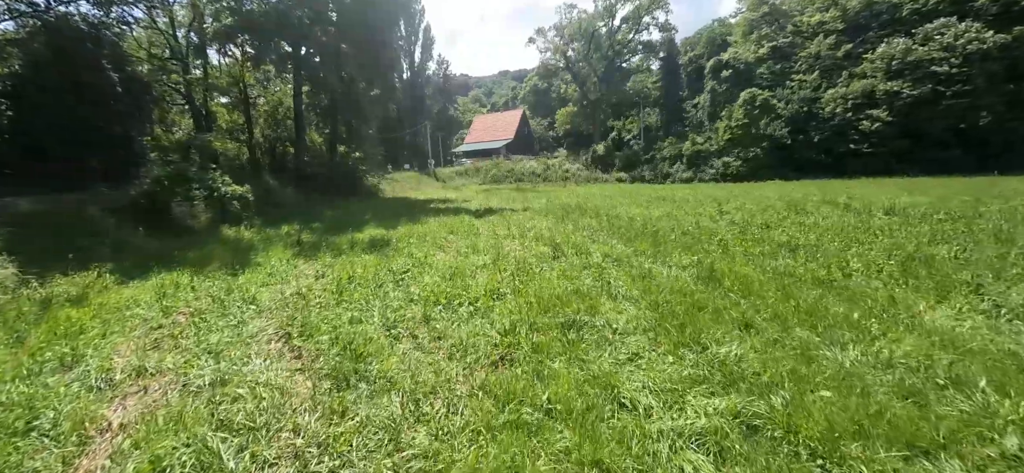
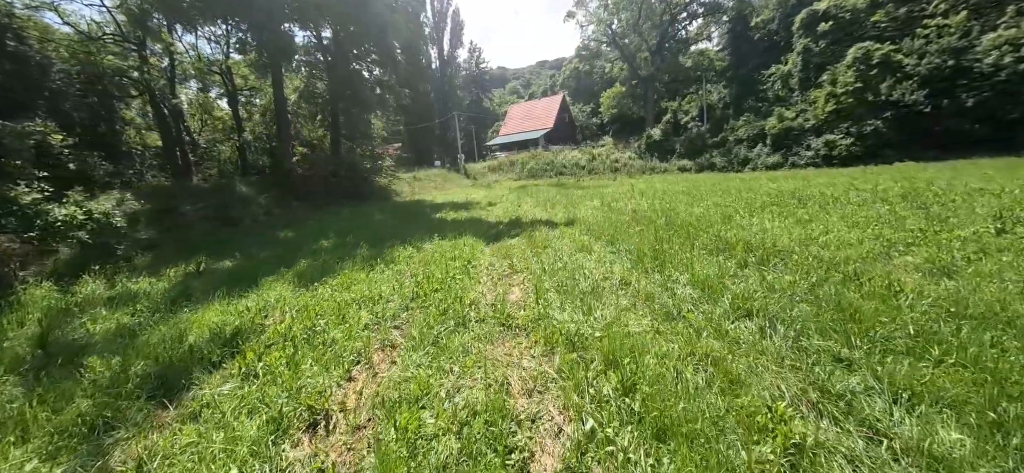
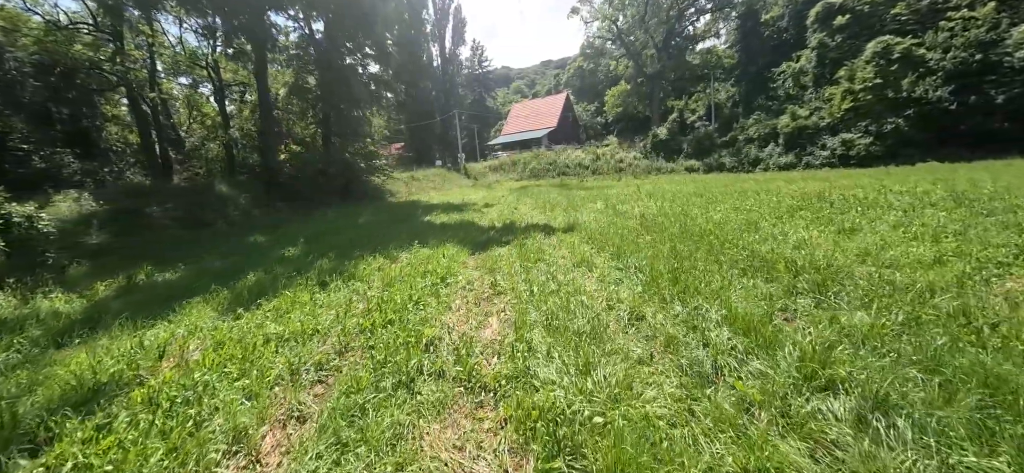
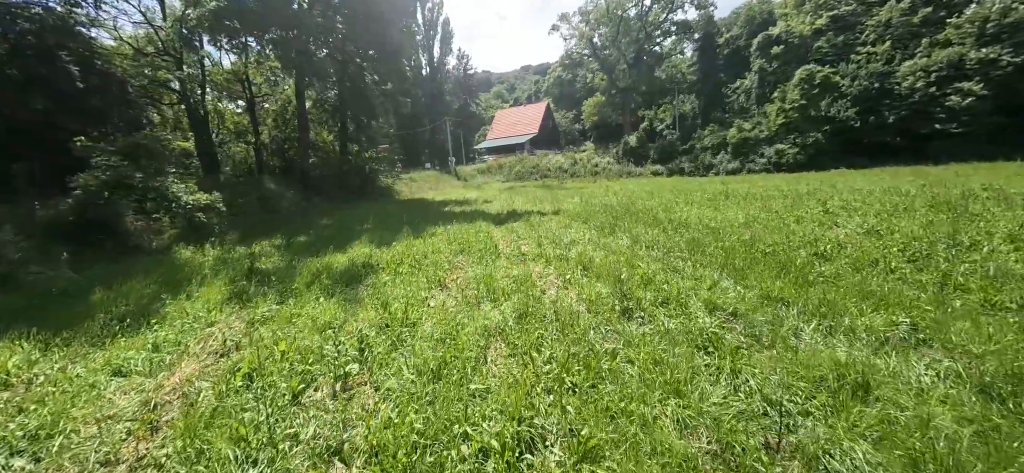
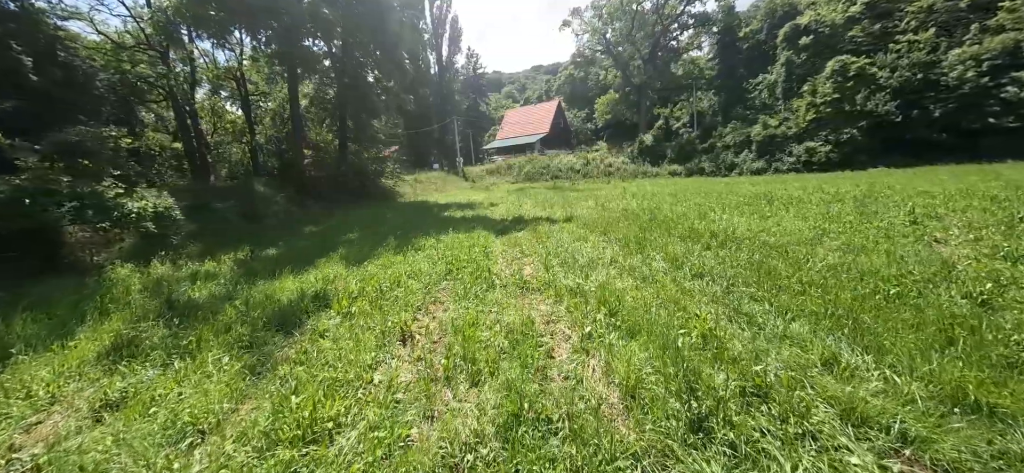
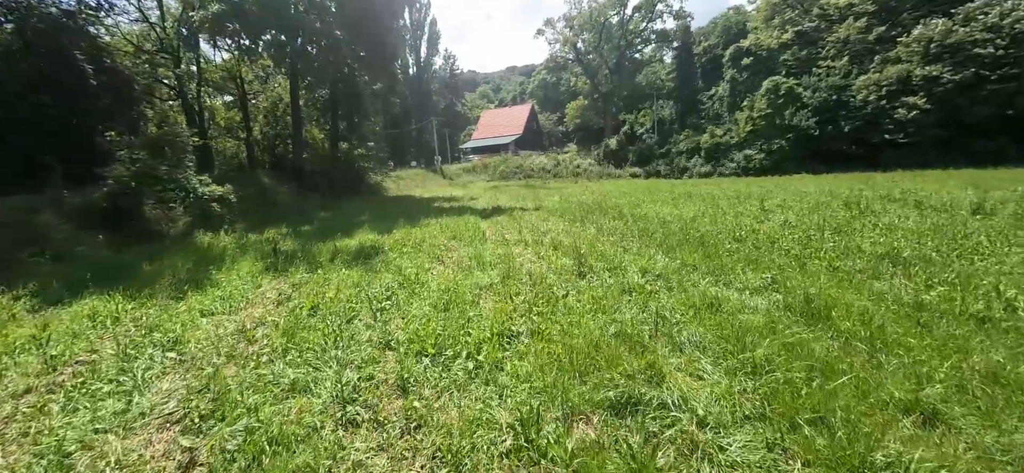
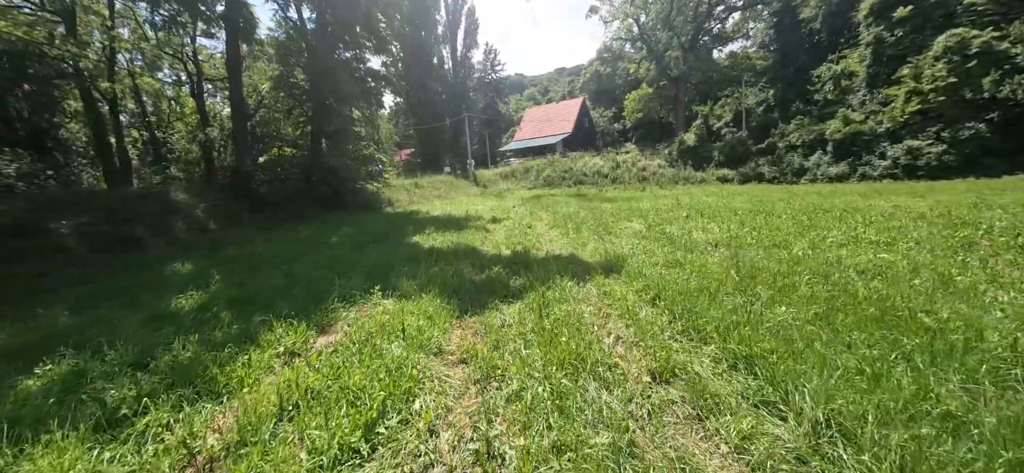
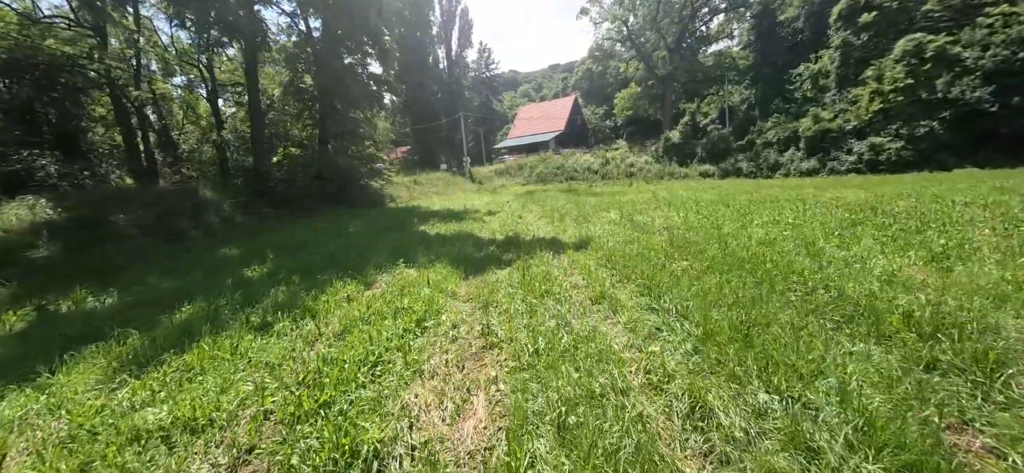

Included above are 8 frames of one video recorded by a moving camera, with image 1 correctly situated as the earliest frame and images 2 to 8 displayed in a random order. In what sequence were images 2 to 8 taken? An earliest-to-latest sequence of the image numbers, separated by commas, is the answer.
6, 4, 5, 2, 3, 8, 7
